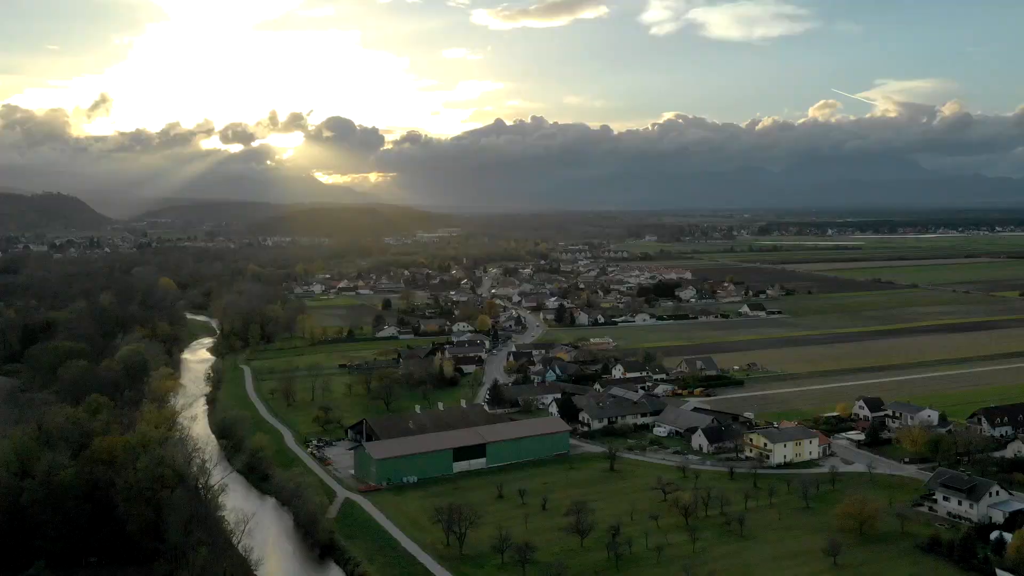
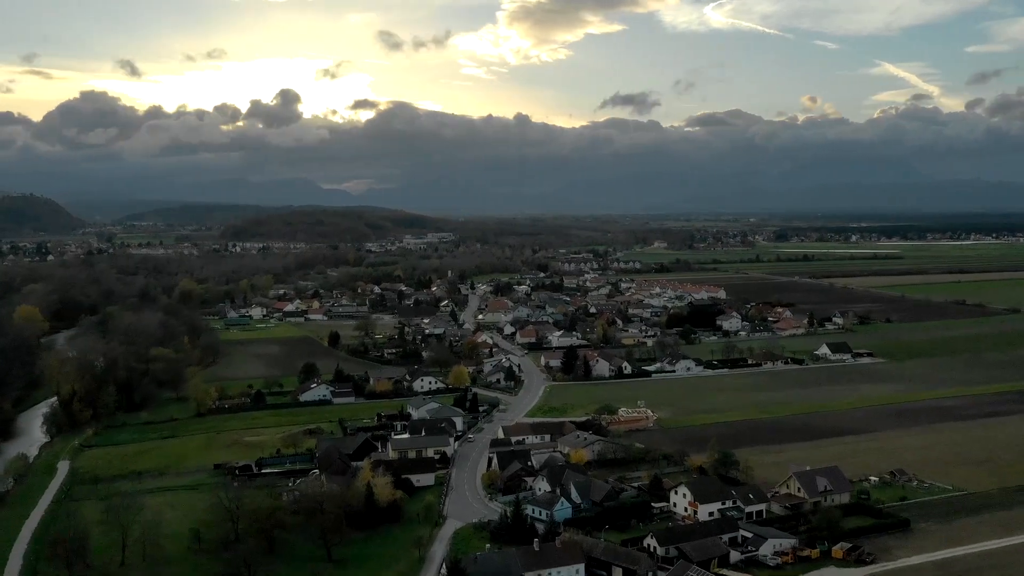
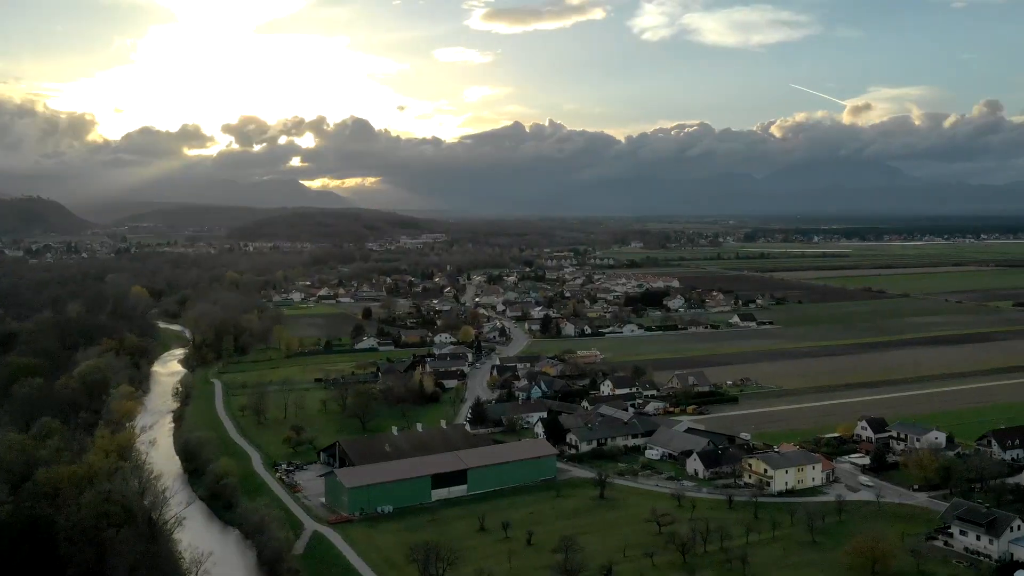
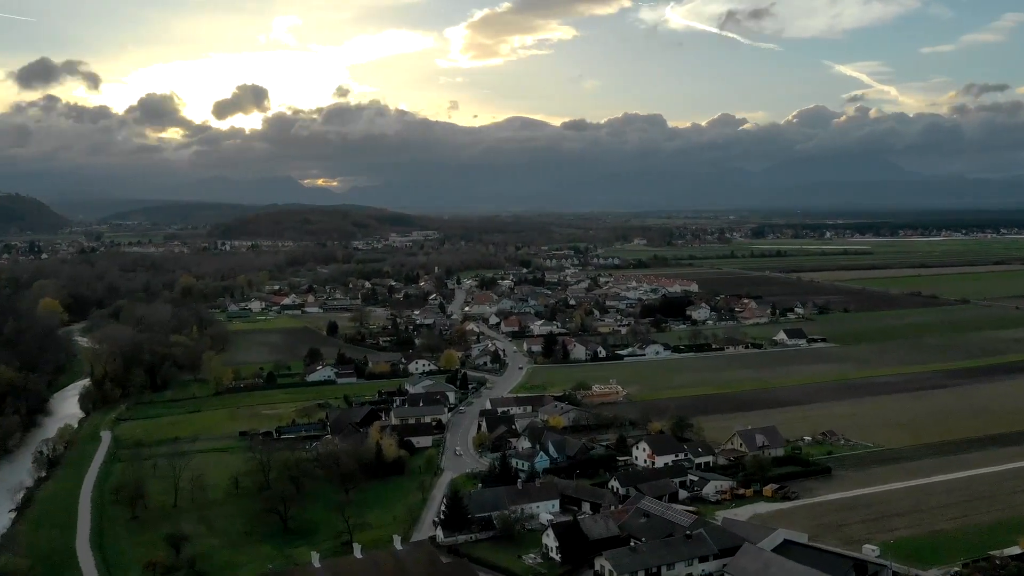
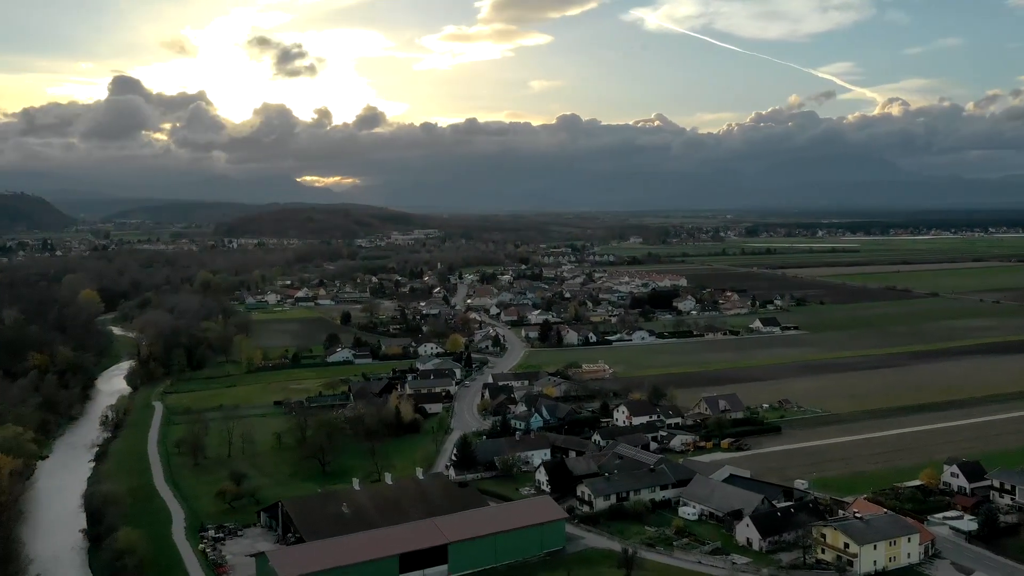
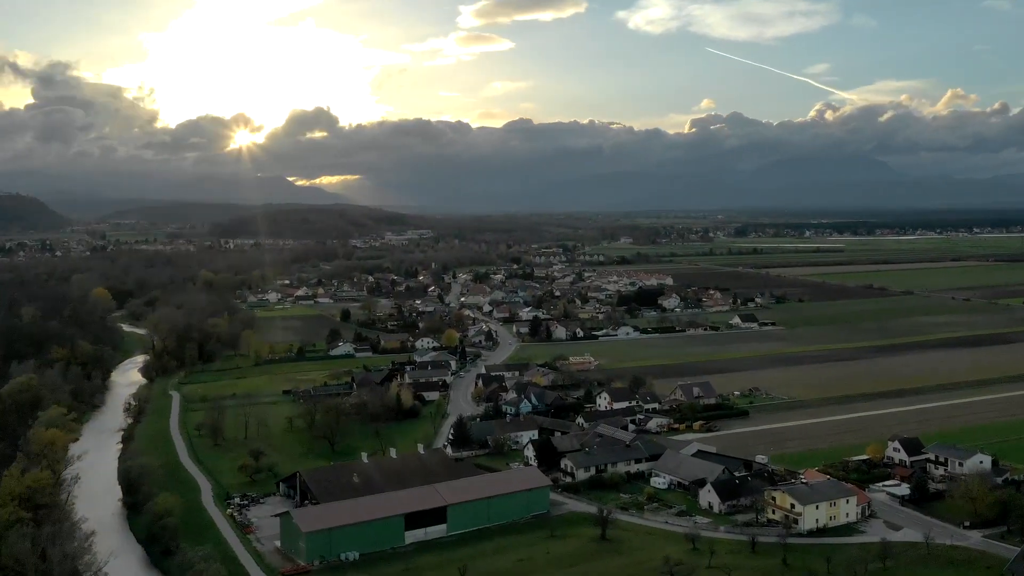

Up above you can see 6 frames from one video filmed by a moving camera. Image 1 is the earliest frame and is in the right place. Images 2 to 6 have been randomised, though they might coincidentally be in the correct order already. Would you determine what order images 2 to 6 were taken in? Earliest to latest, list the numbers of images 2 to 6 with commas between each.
3, 6, 5, 4, 2
